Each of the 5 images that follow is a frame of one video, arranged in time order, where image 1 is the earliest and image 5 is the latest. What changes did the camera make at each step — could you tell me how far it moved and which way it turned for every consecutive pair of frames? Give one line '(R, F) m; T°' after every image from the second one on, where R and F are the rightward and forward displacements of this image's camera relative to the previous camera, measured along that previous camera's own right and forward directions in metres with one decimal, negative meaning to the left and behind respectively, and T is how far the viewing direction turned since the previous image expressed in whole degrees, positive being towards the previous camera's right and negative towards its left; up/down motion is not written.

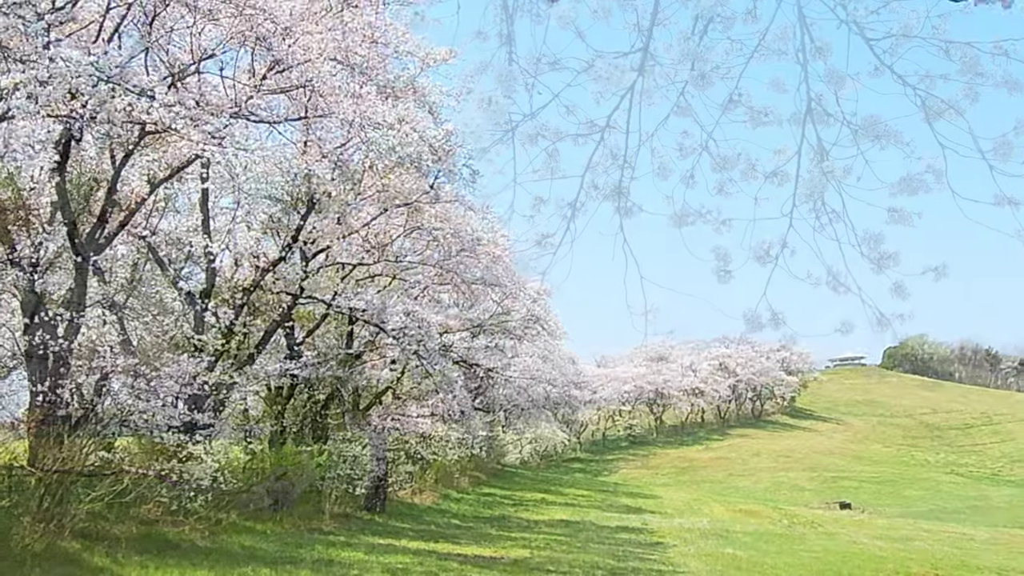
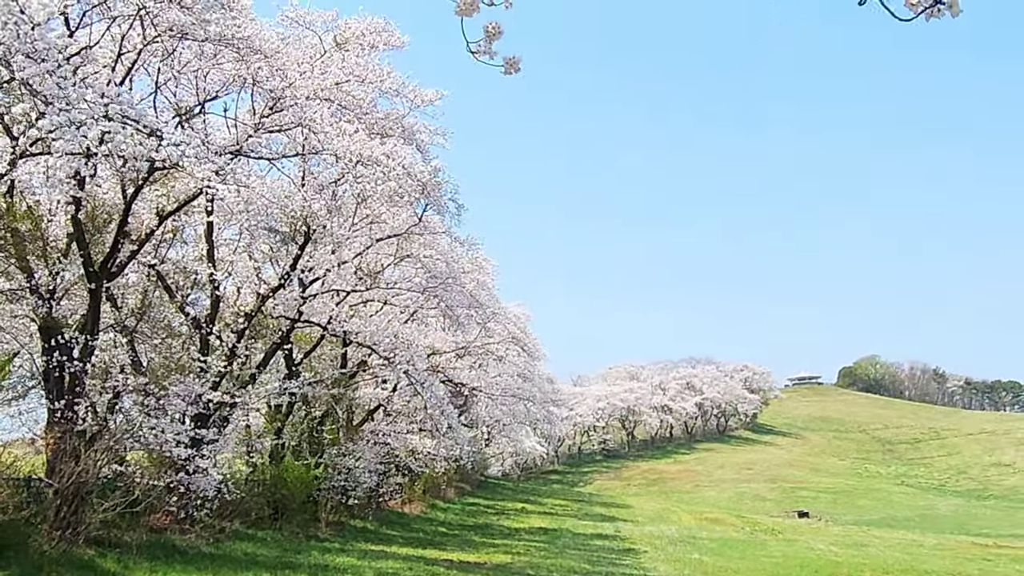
(+0.3, -1.1) m; 0°
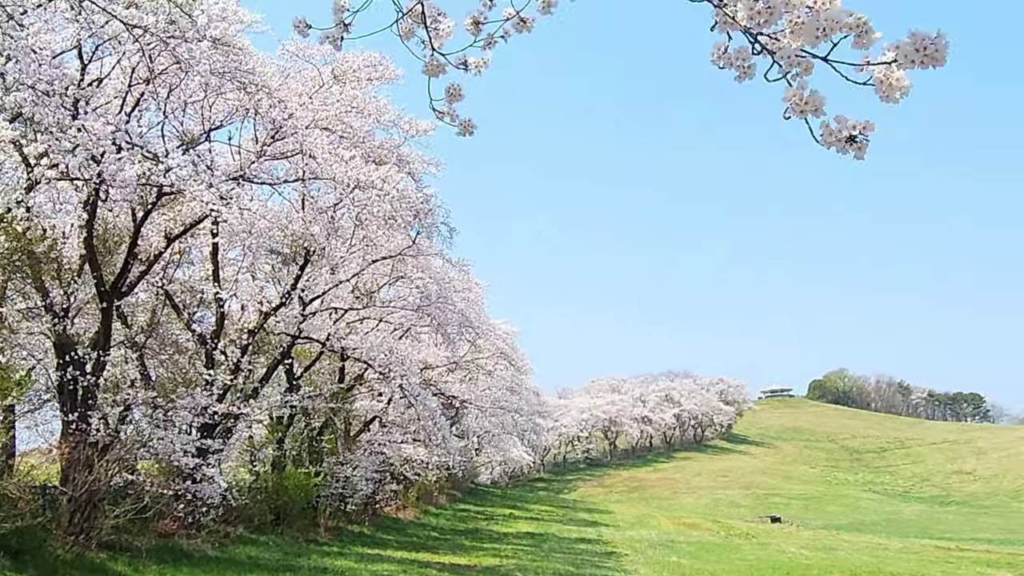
(+0.2, -0.9) m; 0°
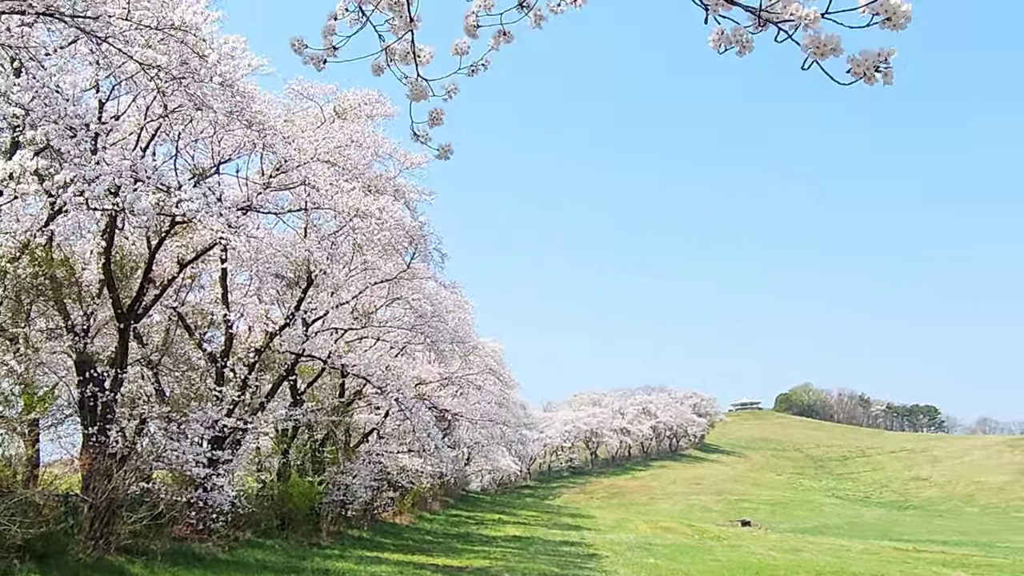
(+0.3, -1.3) m; 0°
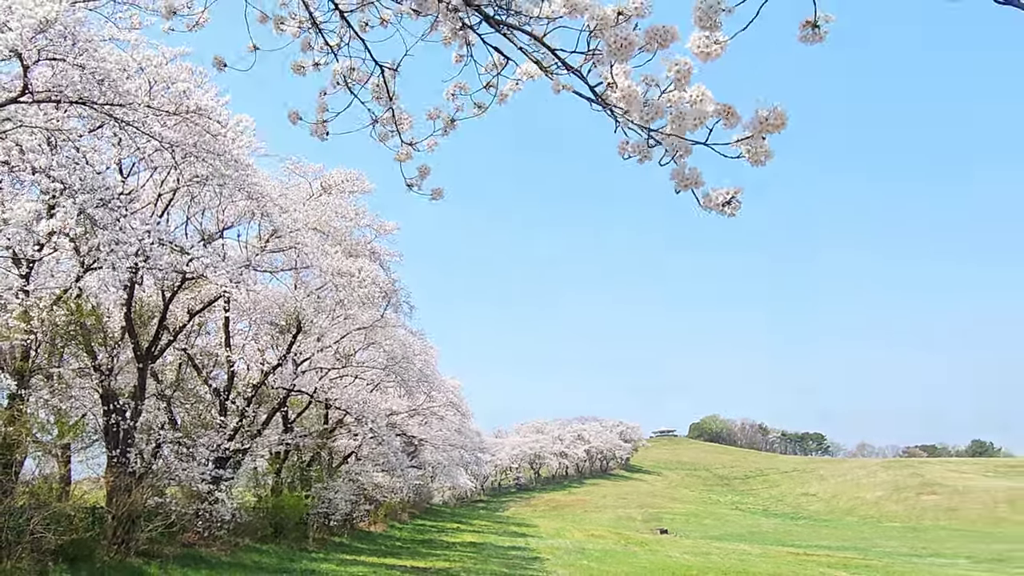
(+0.9, -3.4) m; 0°
